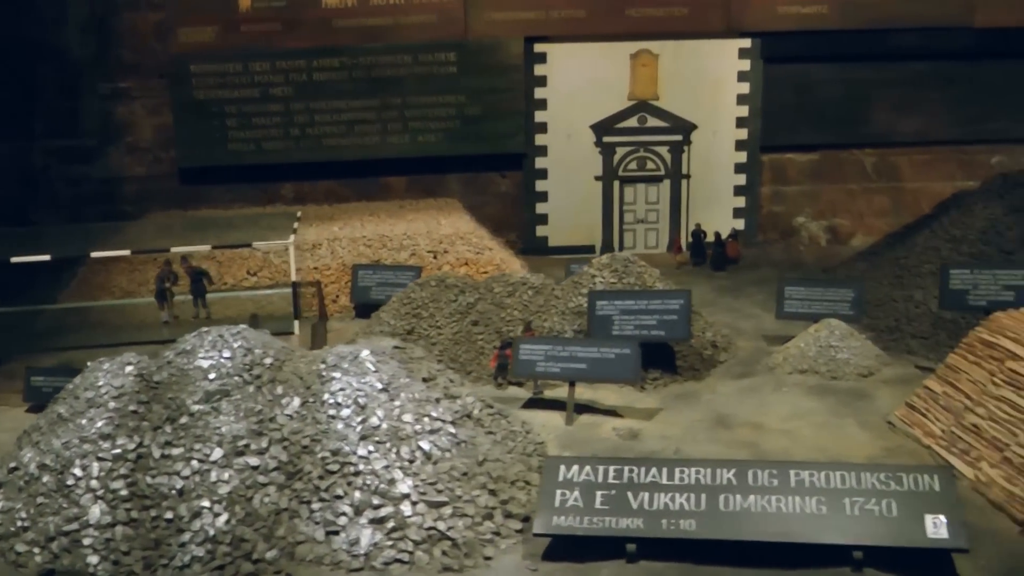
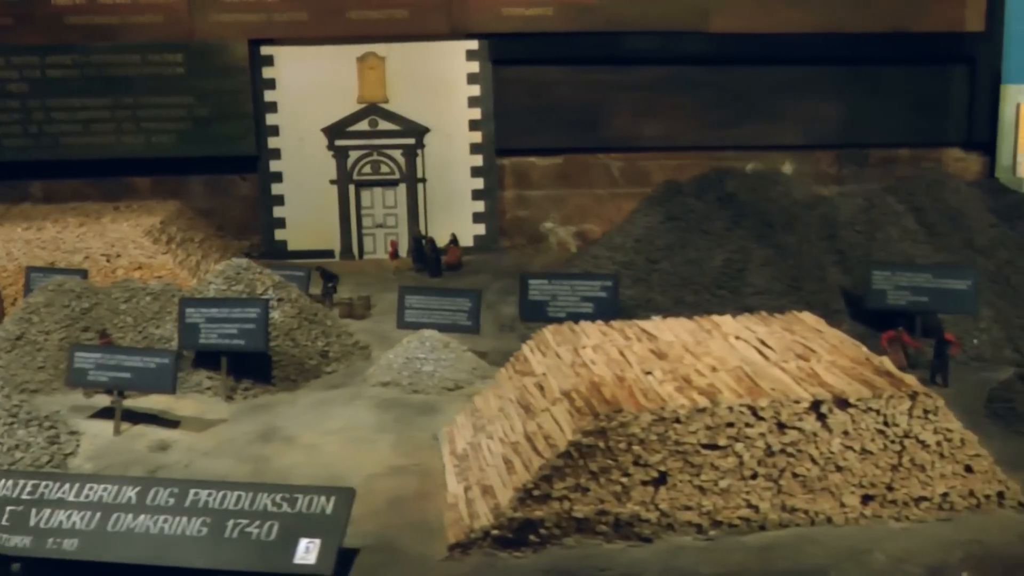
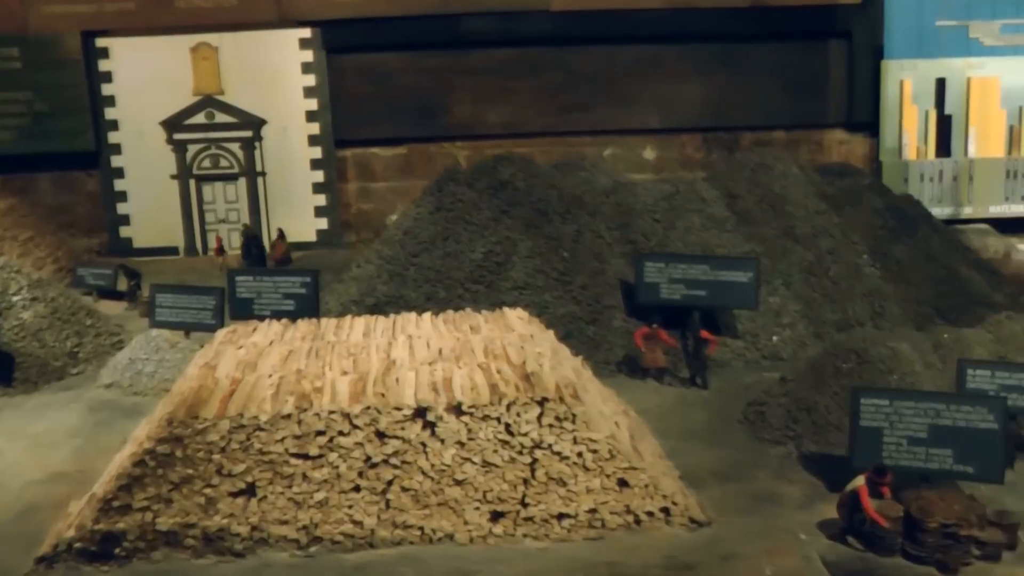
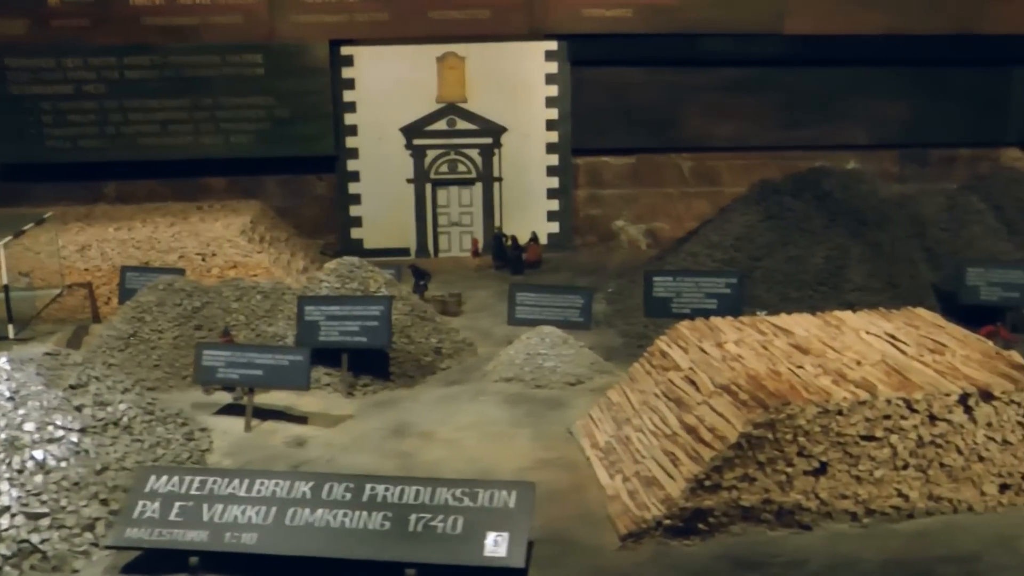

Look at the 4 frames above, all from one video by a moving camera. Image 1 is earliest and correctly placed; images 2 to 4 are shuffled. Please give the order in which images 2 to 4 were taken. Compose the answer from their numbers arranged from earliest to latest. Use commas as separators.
4, 2, 3
